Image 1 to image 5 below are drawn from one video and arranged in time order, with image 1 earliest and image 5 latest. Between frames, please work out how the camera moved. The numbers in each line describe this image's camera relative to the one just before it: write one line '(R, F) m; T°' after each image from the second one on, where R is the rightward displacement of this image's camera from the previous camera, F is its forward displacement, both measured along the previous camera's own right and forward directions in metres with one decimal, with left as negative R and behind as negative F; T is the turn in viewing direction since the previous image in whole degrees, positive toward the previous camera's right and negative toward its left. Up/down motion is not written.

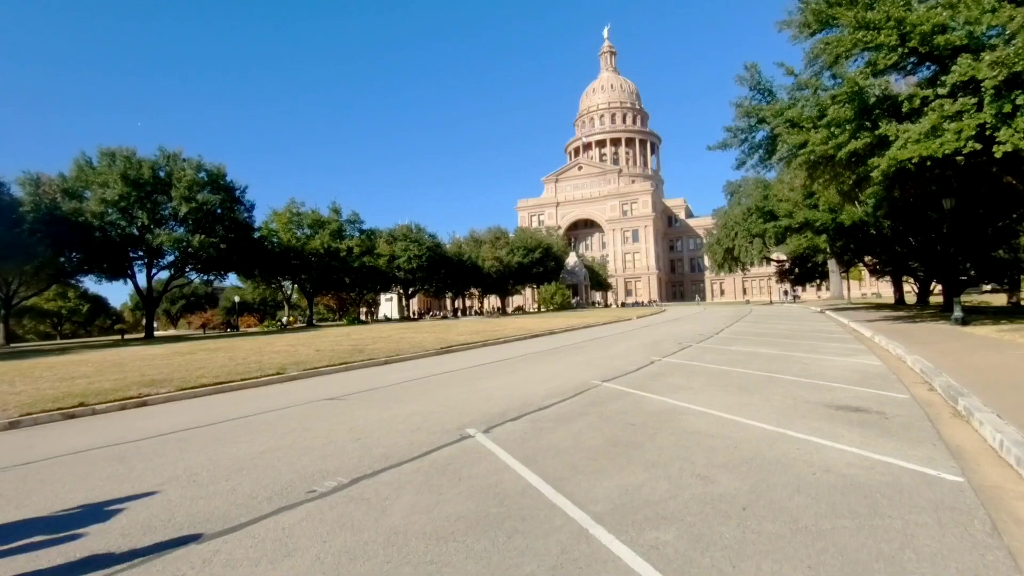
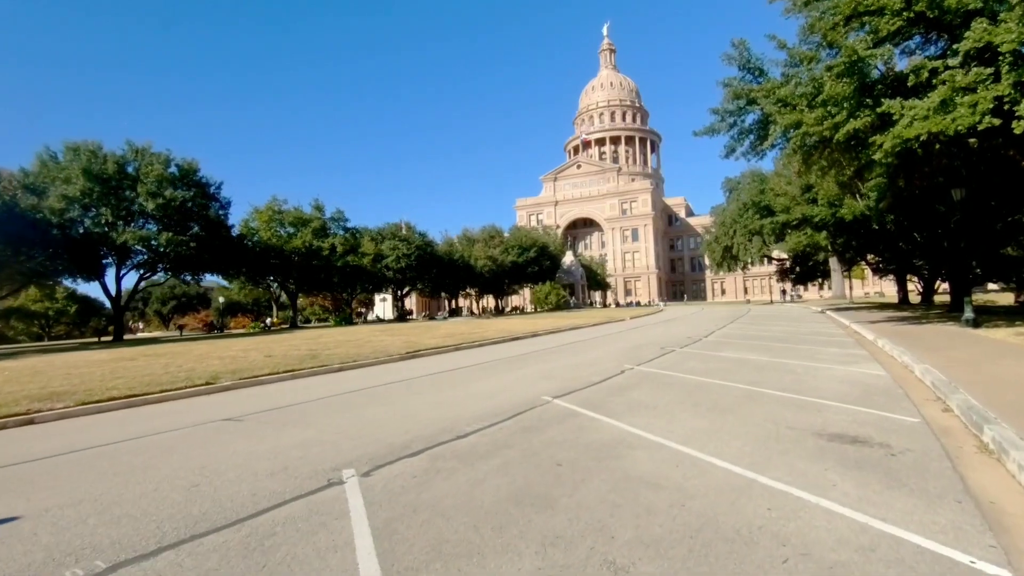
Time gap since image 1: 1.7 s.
(+1.1, +1.7) m; 0°
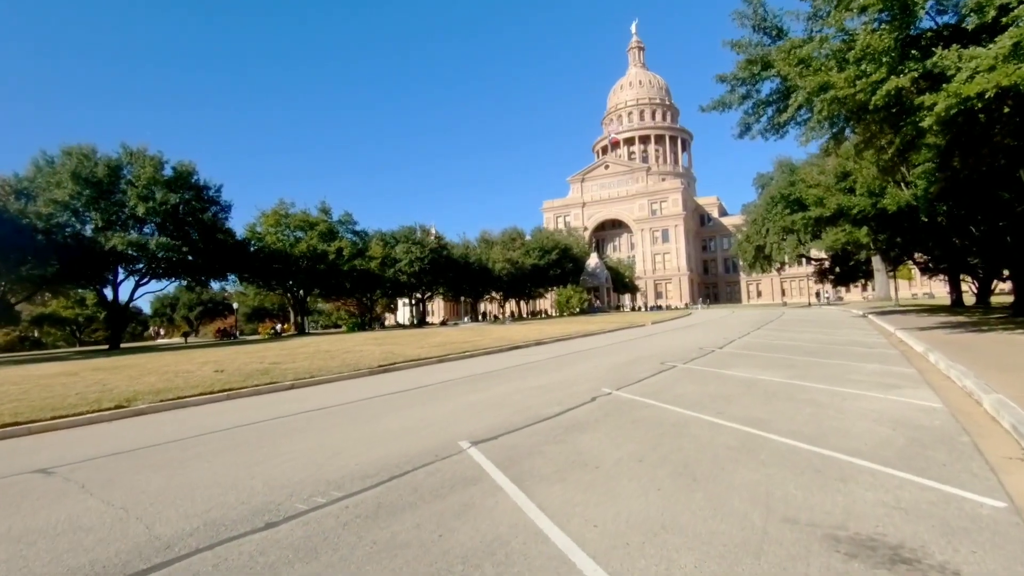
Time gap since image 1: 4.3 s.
(+1.5, +2.5) m; -3°
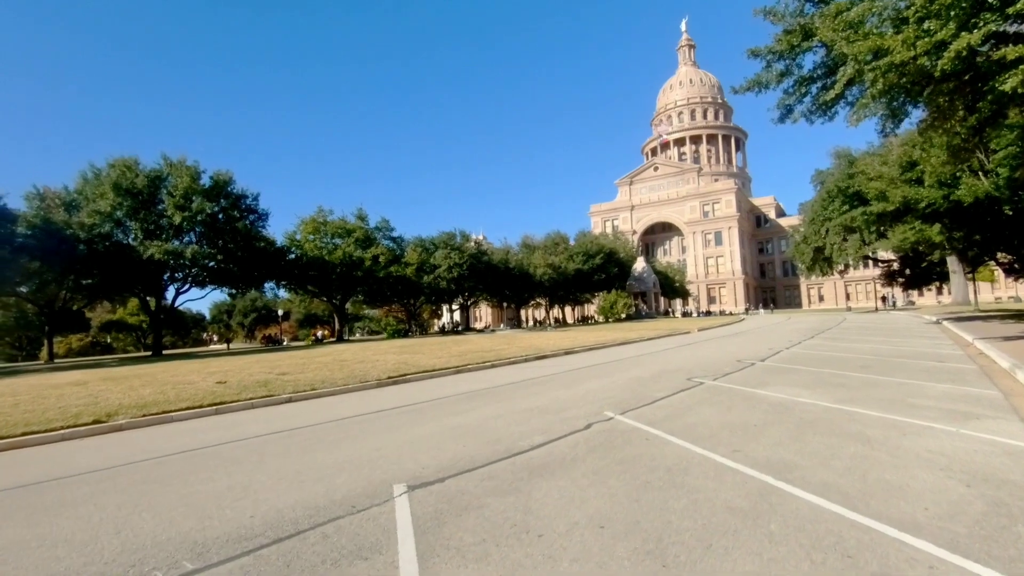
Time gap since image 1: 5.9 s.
(+1.0, +1.4) m; -5°
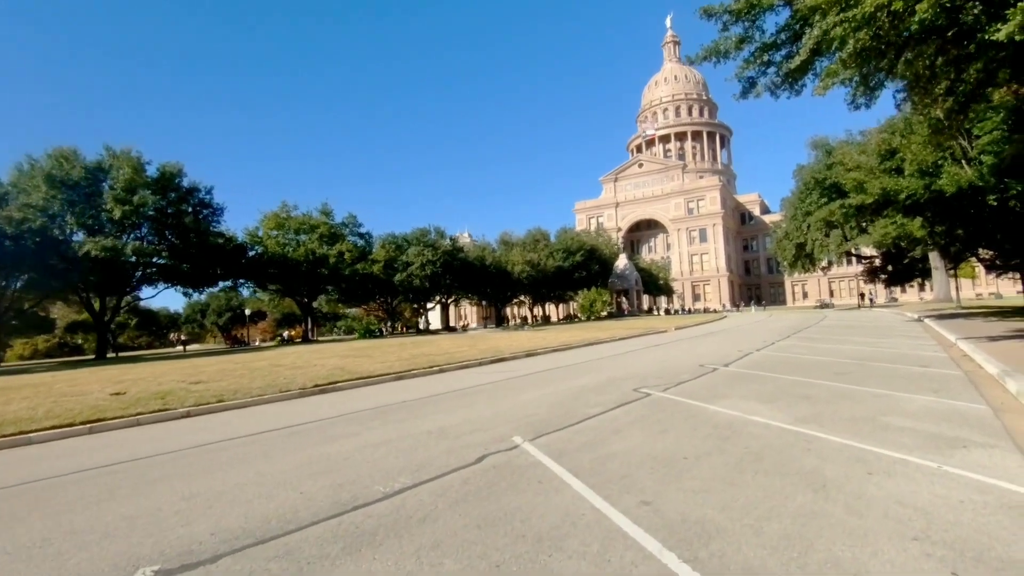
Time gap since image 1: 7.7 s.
(+1.3, +1.7) m; +1°
